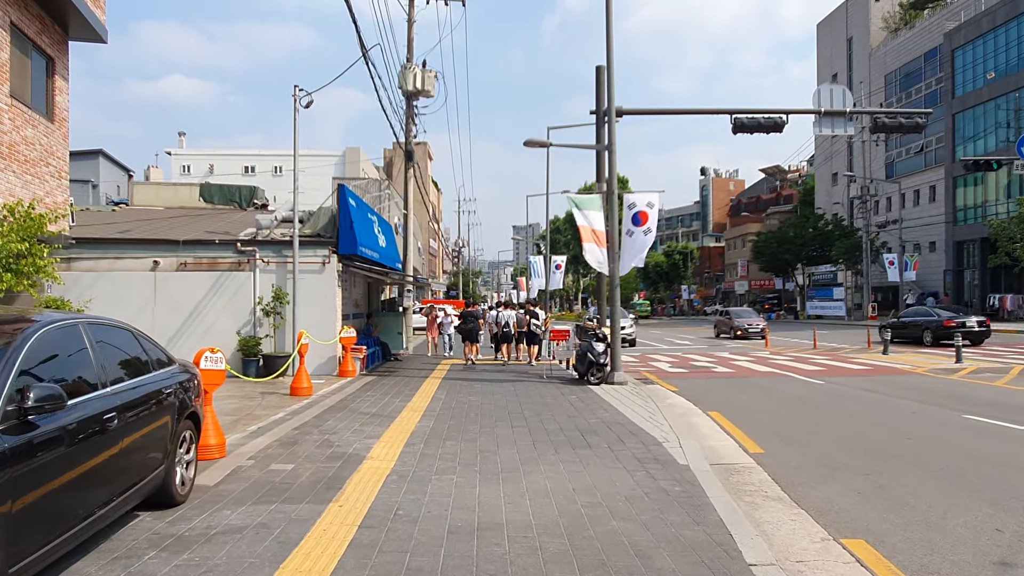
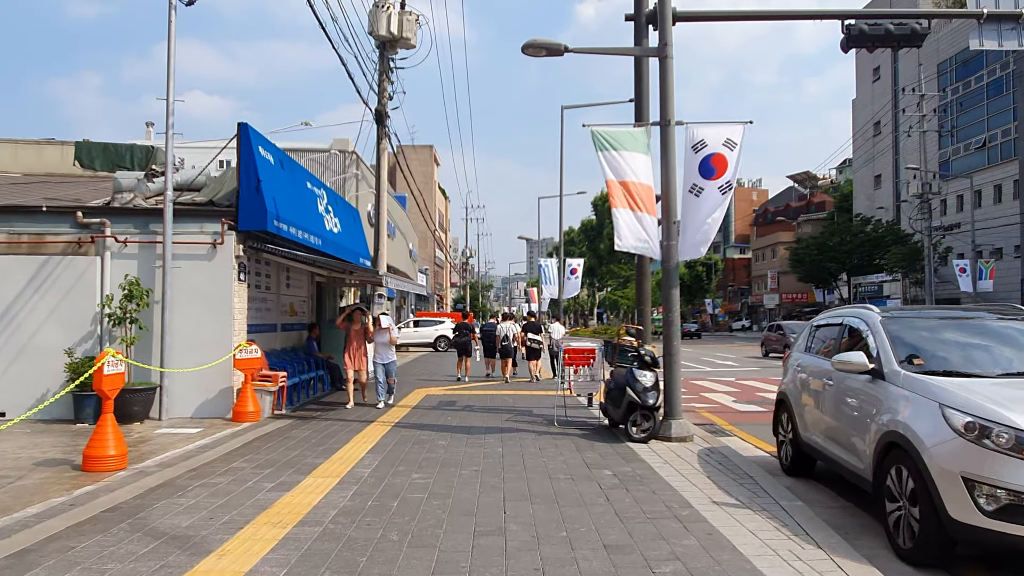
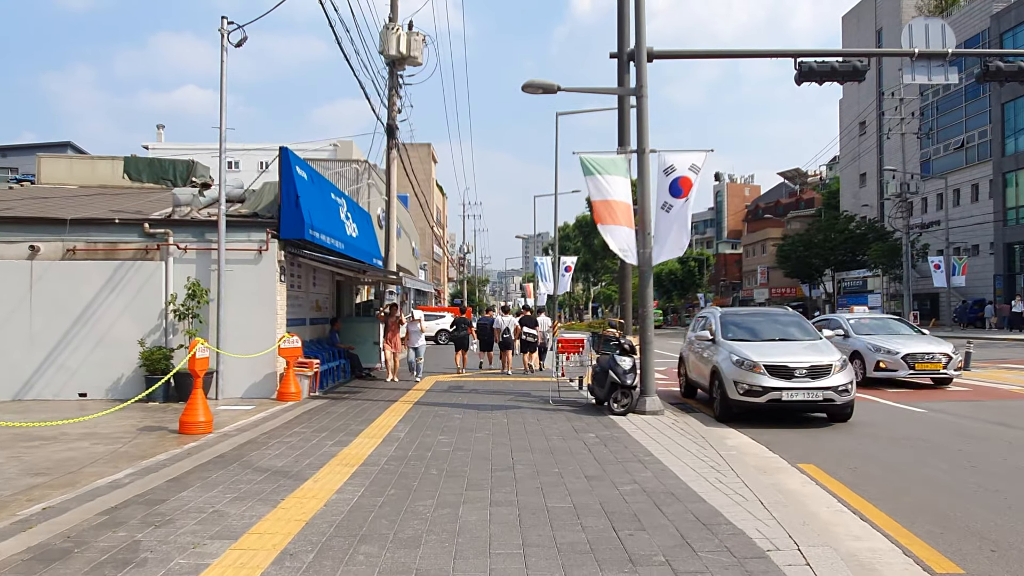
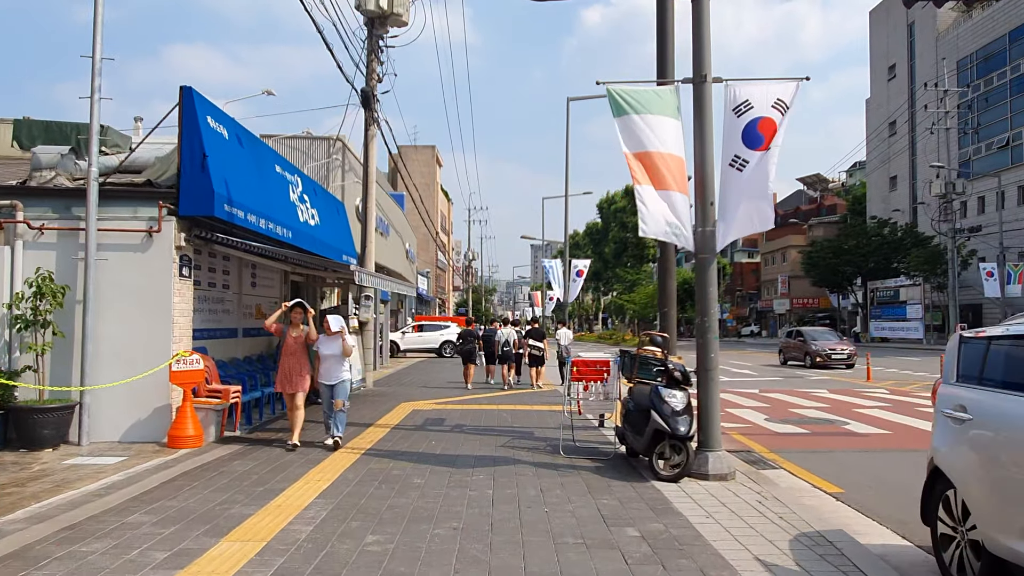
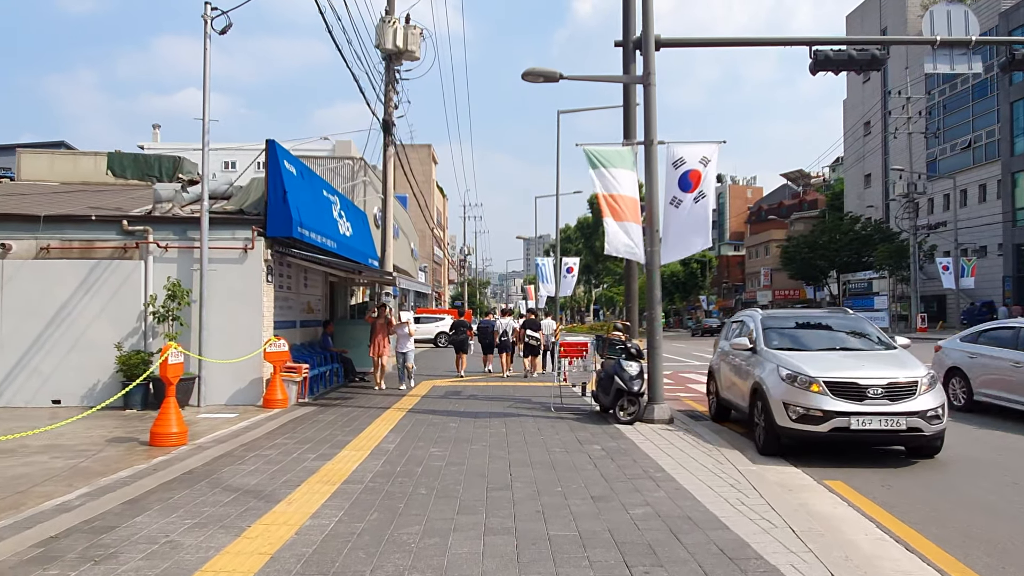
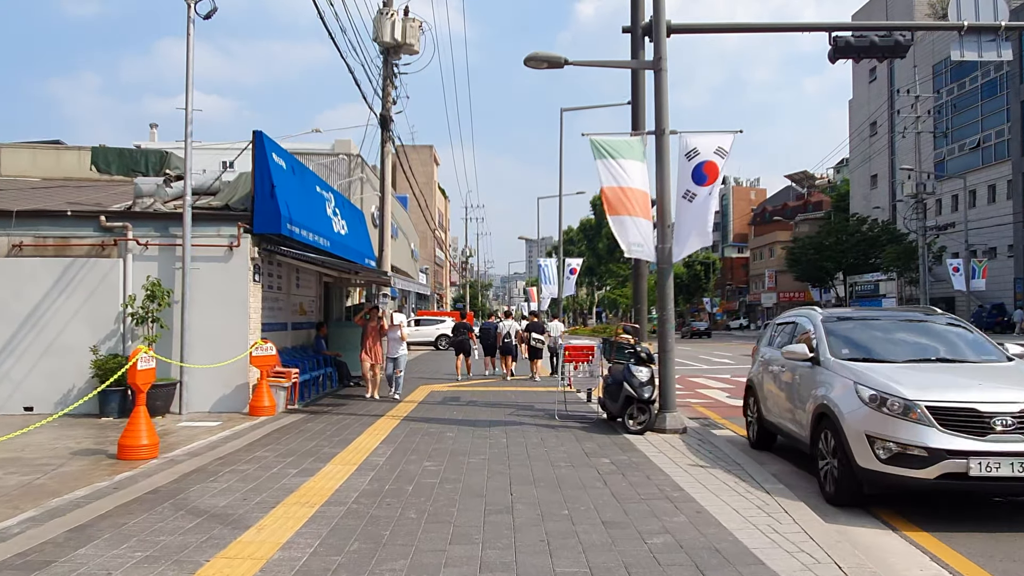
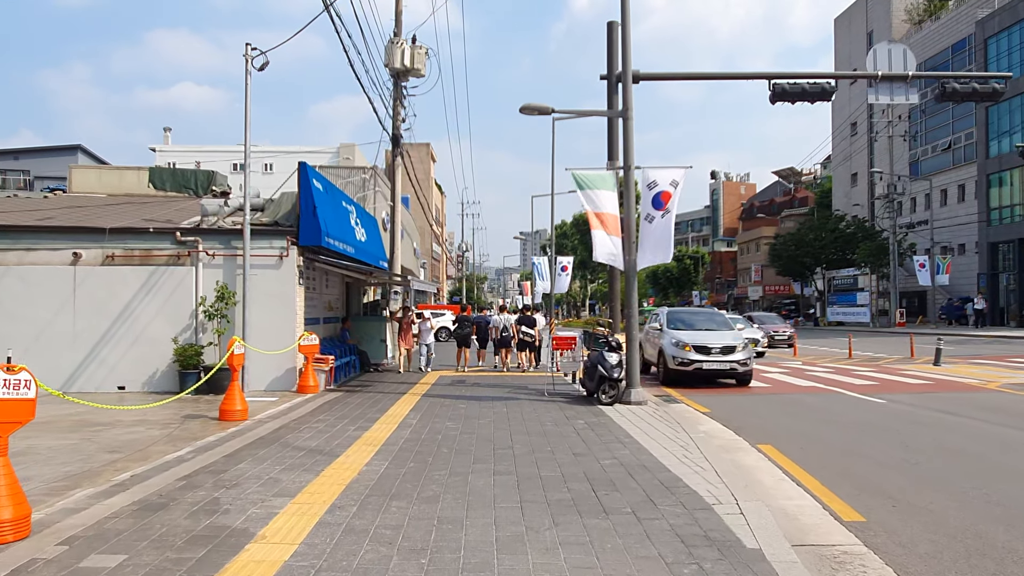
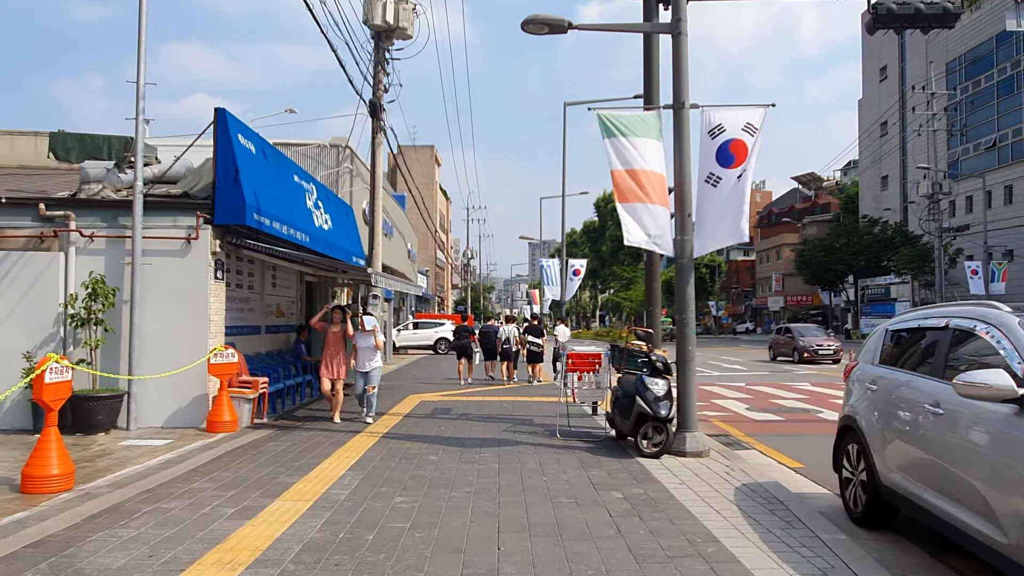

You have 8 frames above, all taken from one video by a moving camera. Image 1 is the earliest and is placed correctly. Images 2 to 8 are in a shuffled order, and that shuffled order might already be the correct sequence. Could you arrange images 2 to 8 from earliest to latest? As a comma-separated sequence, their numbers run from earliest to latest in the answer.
7, 3, 5, 6, 2, 8, 4
